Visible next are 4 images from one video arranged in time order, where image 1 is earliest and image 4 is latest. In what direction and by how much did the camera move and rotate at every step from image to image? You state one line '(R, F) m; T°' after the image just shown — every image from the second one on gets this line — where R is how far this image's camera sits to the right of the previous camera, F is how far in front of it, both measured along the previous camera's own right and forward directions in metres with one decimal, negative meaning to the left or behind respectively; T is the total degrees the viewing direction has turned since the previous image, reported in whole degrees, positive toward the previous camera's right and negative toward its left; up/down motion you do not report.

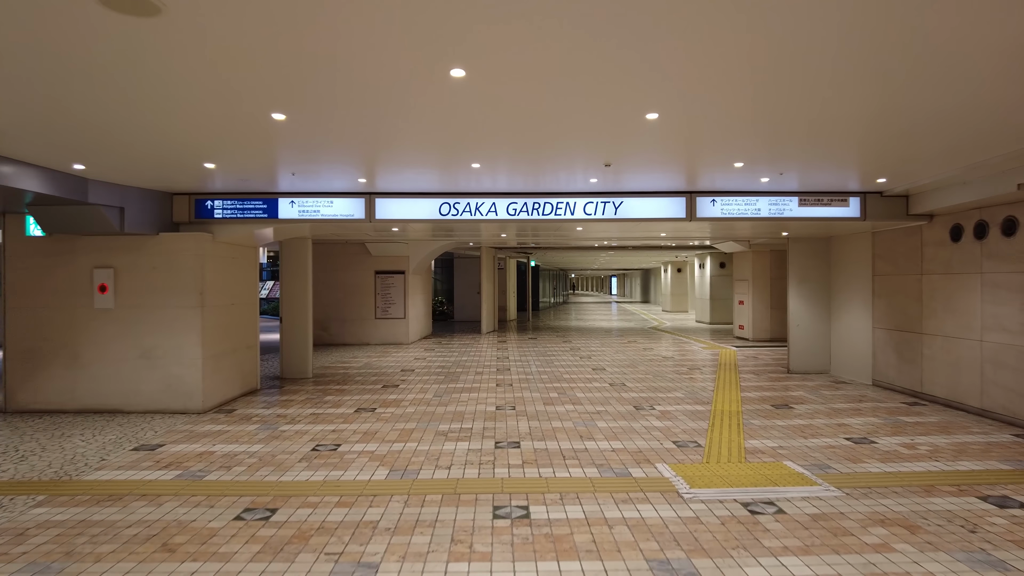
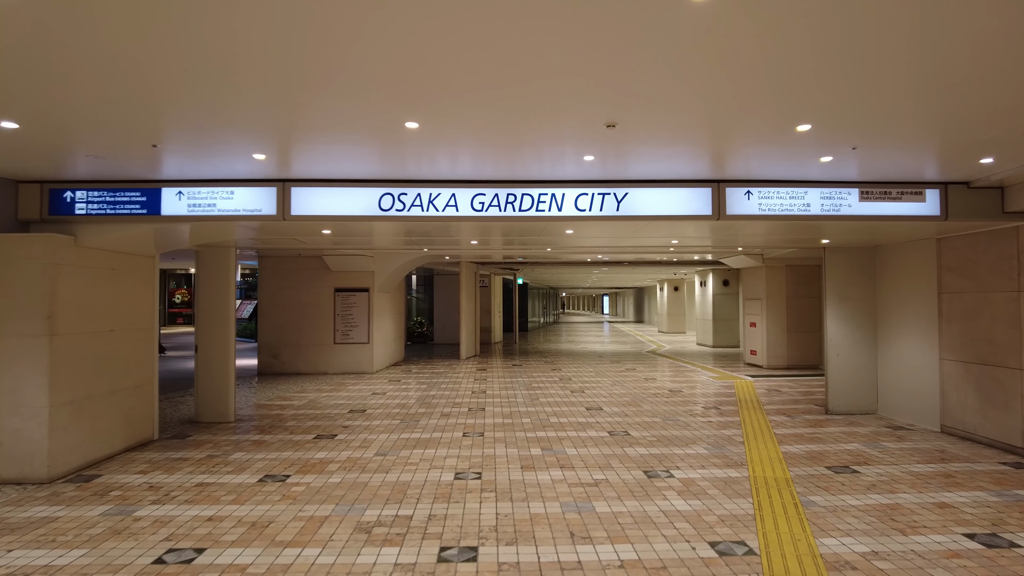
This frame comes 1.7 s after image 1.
(+0.2, +2.1) m; +1°
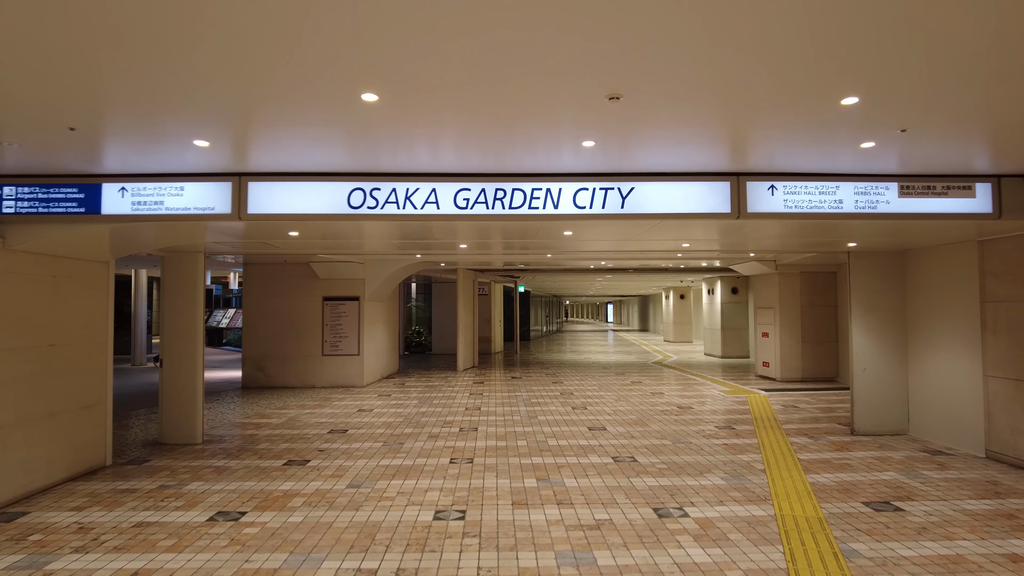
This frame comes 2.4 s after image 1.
(+0.1, +0.8) m; 0°
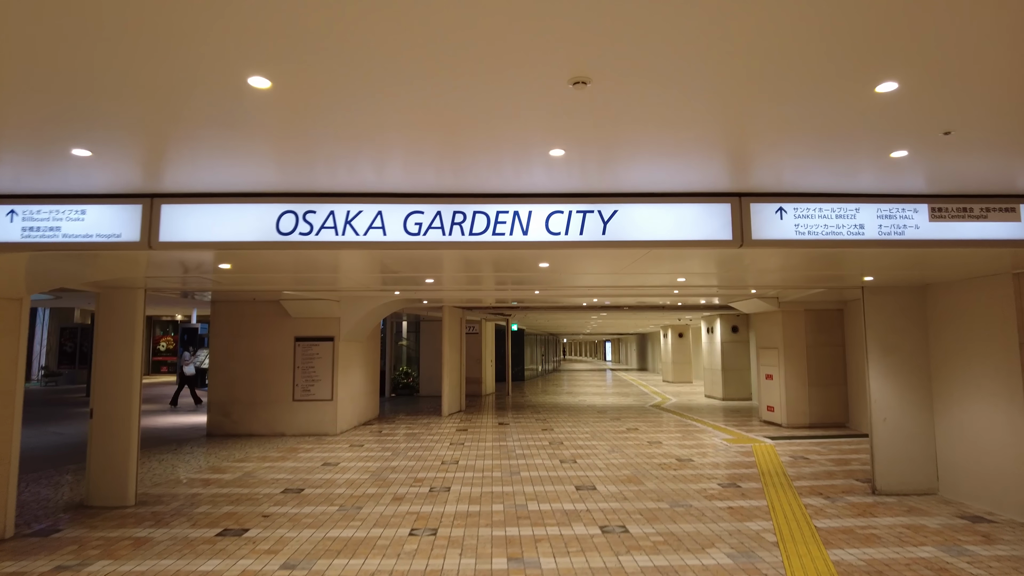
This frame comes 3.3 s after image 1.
(+0.3, +0.8) m; 0°
